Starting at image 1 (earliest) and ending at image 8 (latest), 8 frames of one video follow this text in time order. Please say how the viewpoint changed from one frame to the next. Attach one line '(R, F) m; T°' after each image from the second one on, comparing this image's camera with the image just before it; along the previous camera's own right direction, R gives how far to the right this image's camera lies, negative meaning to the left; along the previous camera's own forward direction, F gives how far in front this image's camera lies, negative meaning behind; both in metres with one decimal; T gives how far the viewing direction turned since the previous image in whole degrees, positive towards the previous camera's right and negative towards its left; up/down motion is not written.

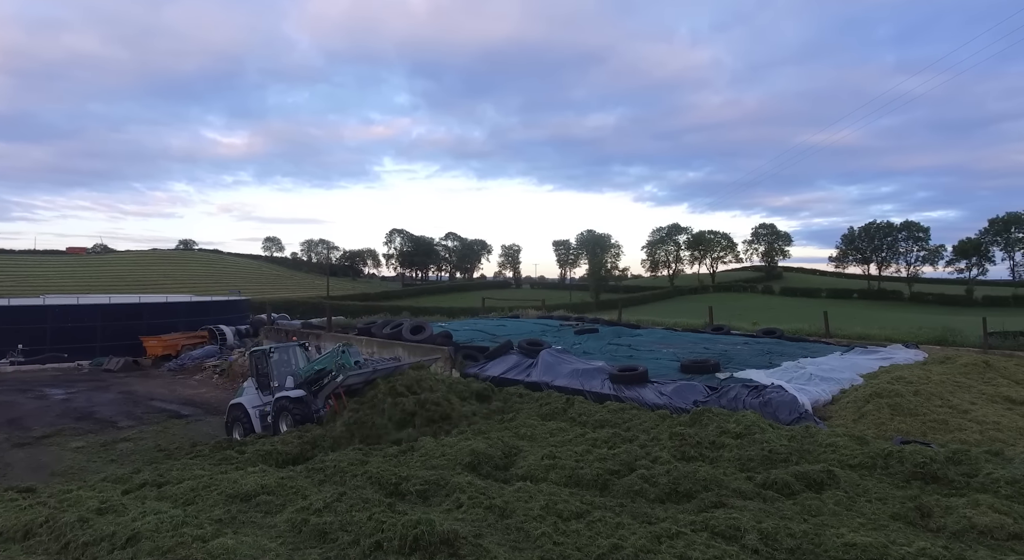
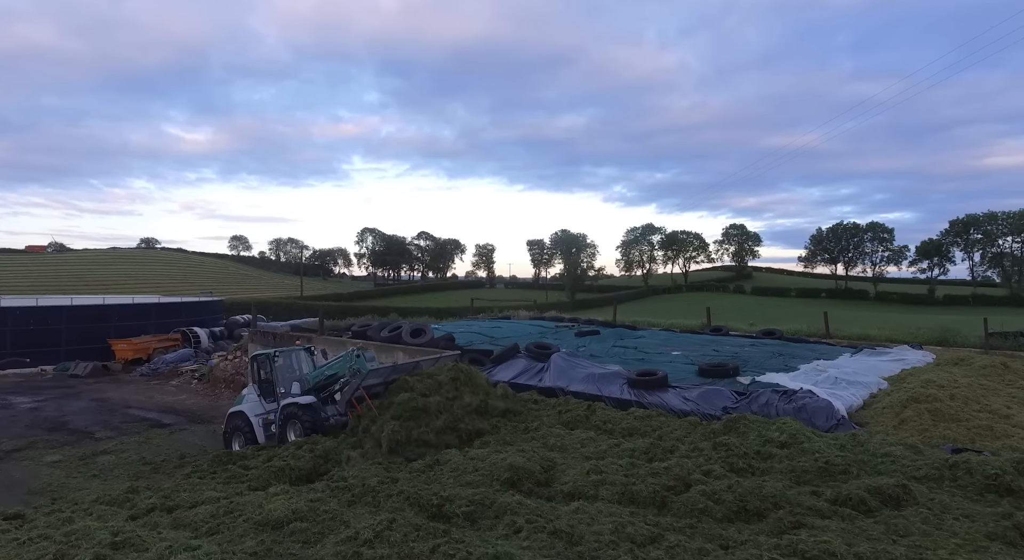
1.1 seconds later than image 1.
(-0.7, +0.4) m; +3°
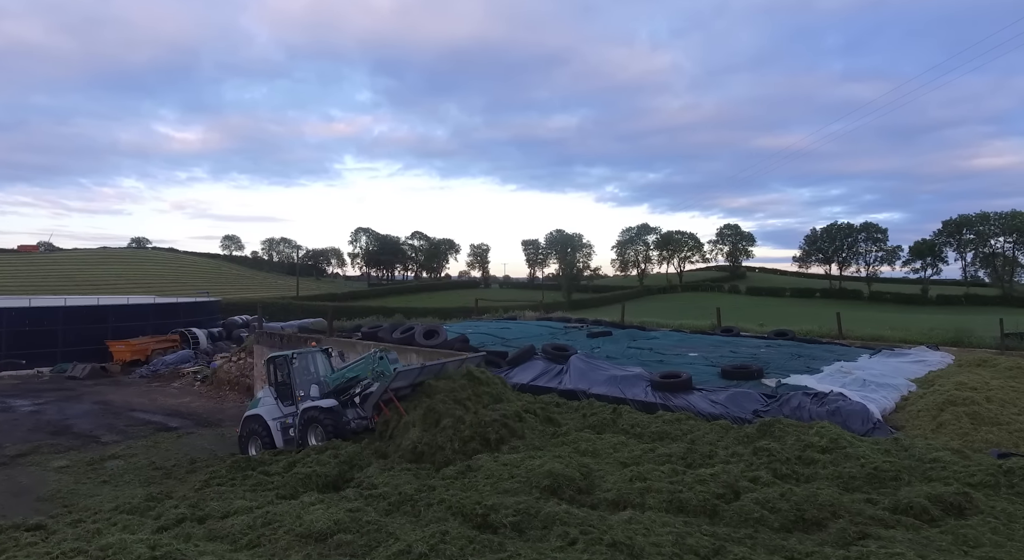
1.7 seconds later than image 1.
(-0.5, +0.2) m; +1°
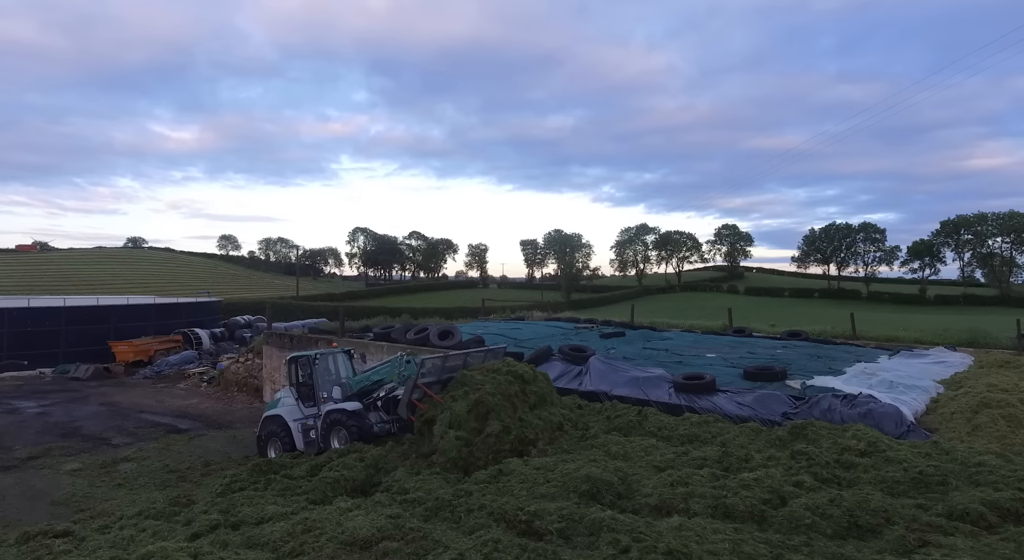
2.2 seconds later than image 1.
(-0.4, +0.1) m; 0°
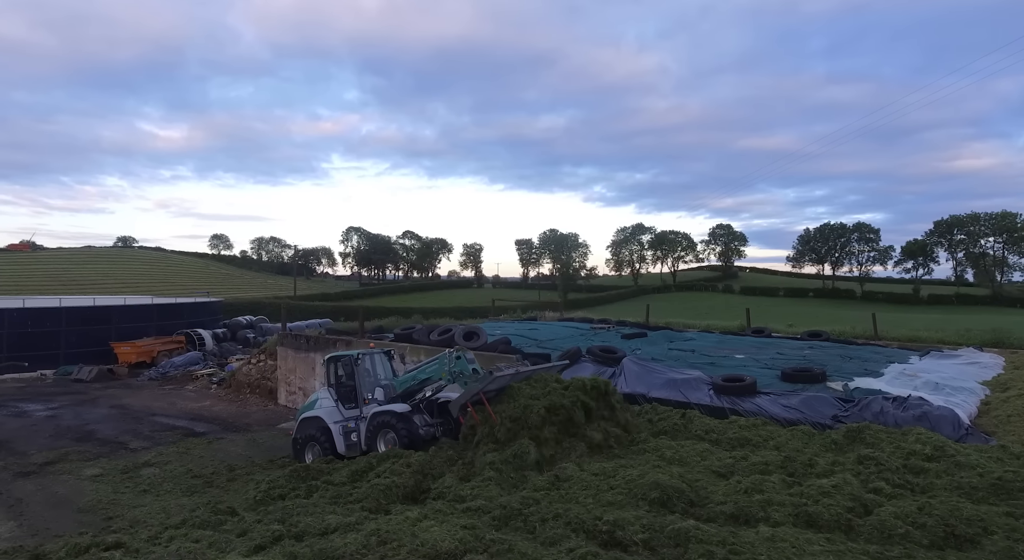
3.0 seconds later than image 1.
(-0.7, +0.2) m; +1°
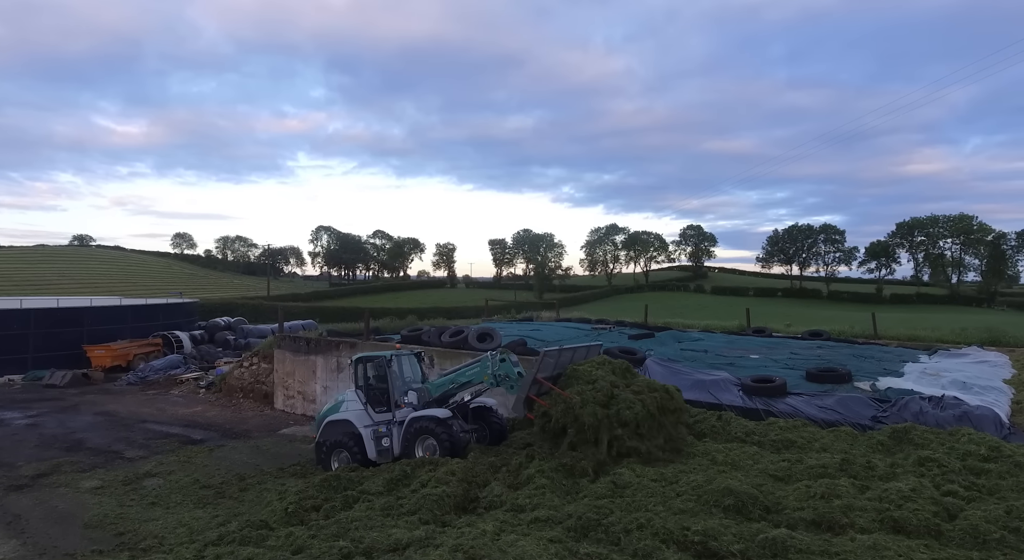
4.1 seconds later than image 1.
(-0.9, +0.3) m; +3°
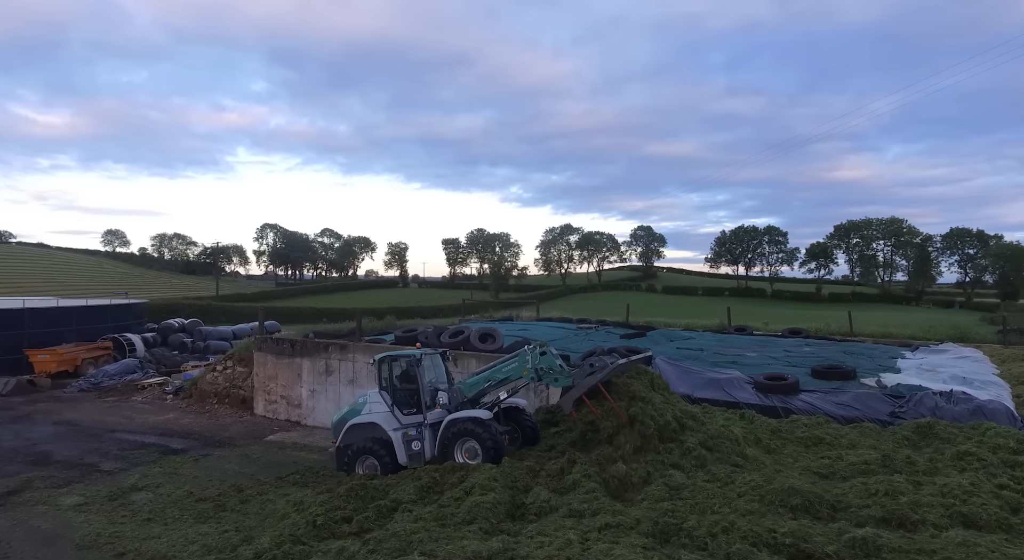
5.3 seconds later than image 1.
(-1.0, +0.3) m; +5°
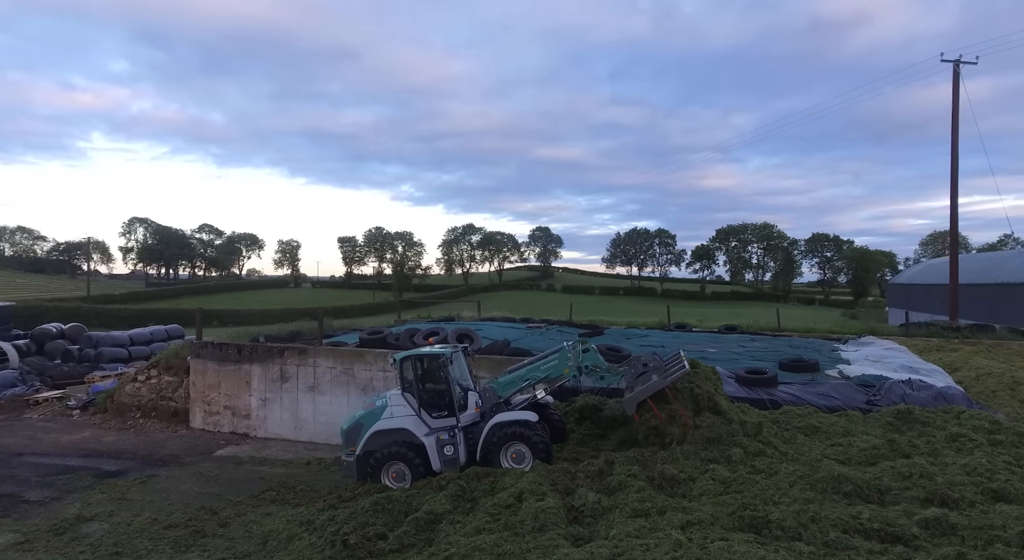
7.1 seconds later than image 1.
(-1.6, +0.3) m; +10°
